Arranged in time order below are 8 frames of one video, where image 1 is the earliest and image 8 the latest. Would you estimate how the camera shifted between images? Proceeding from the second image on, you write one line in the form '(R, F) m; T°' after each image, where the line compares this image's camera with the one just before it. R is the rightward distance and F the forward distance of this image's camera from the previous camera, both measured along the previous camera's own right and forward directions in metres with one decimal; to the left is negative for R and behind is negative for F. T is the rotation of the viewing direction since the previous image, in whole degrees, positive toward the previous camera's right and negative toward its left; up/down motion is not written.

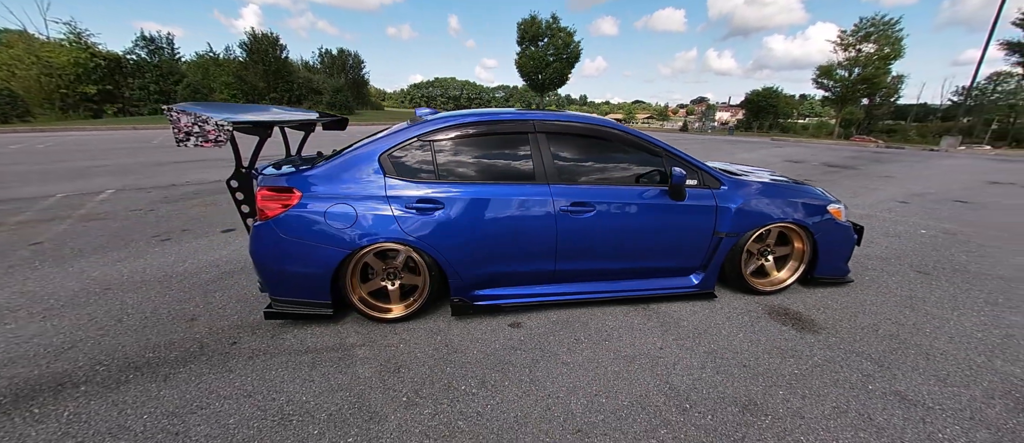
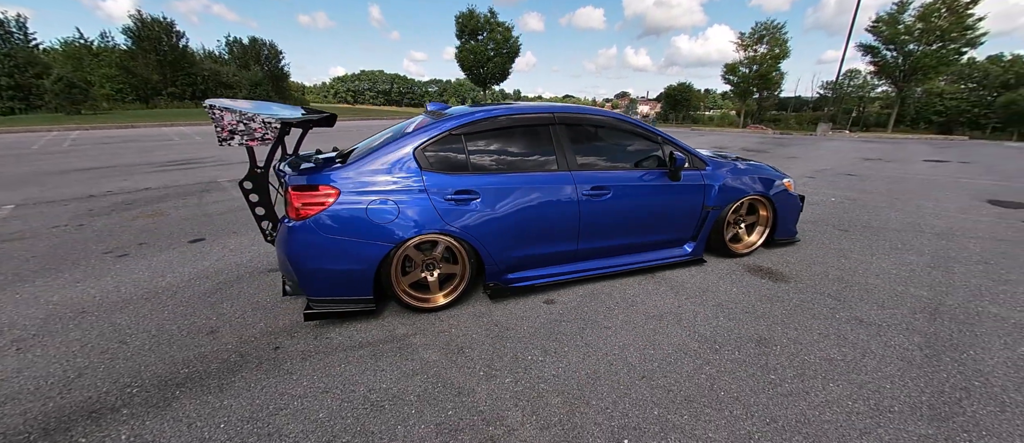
(-0.6, -0.1) m; +9°
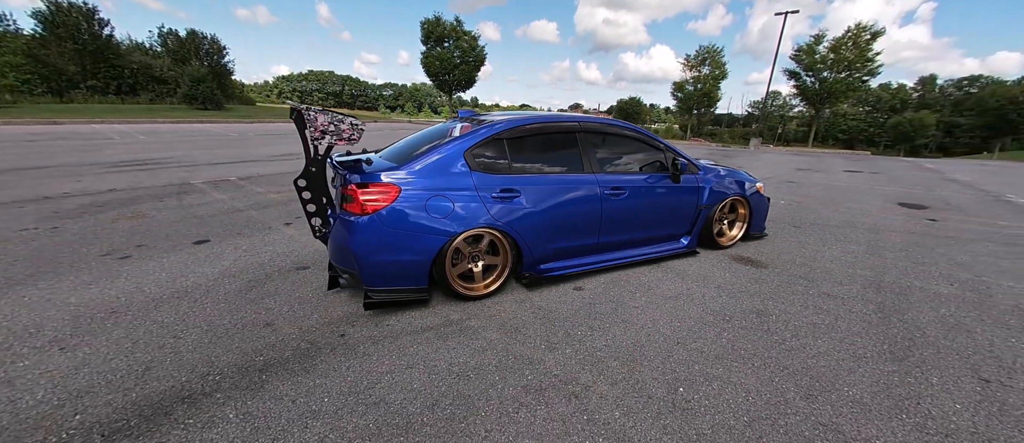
(-0.6, -0.2) m; +7°
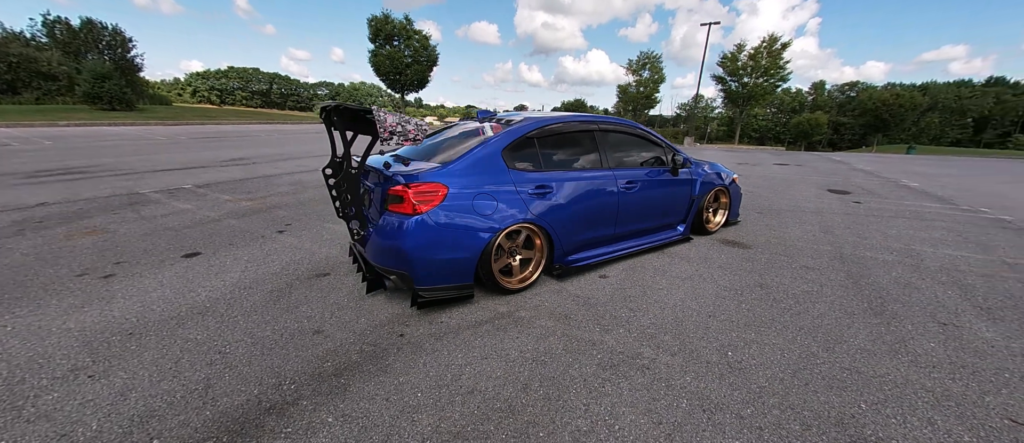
(-0.6, -0.1) m; +8°
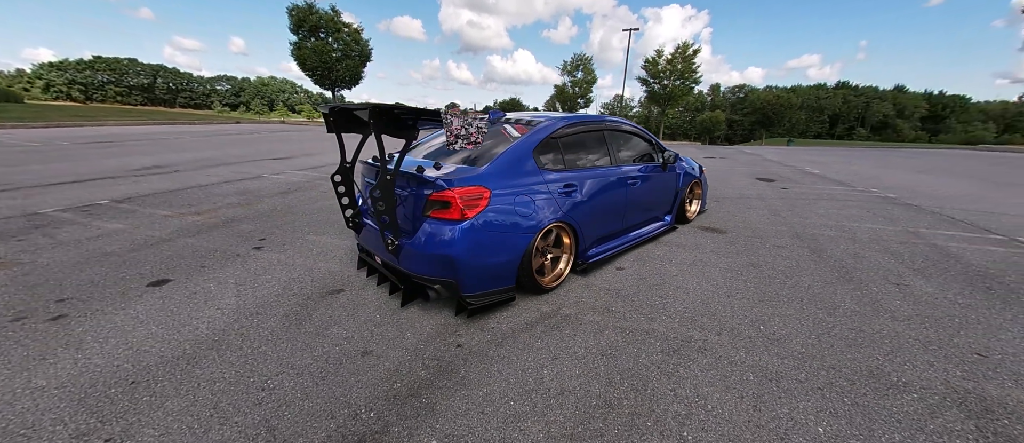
(-0.7, +0.1) m; +10°
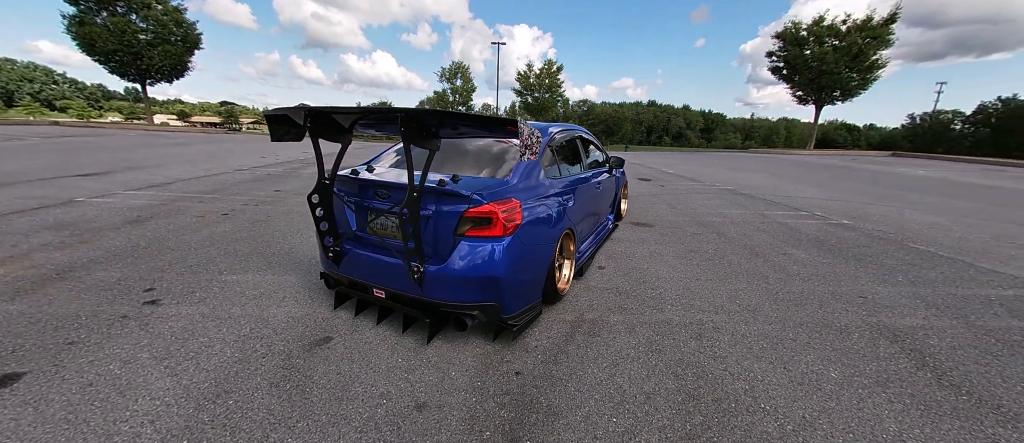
(-0.9, +0.3) m; +20°
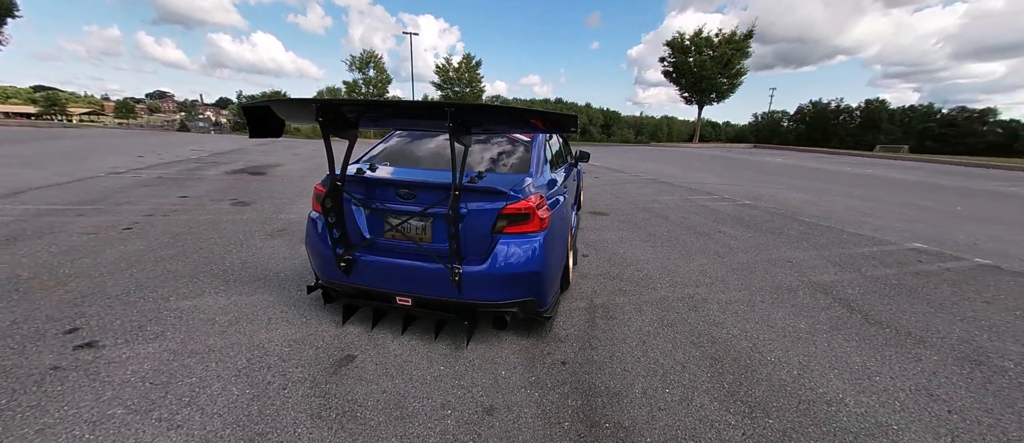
(-0.7, +0.1) m; +13°
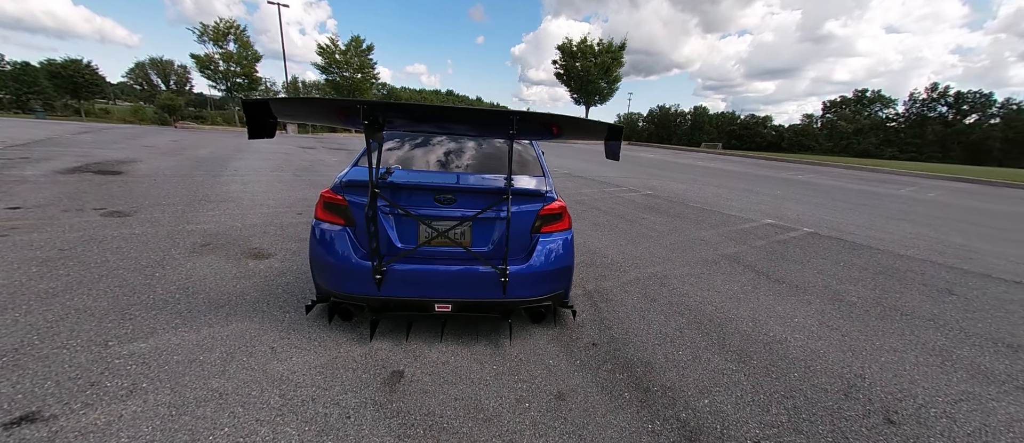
(-0.8, 0.0) m; +17°
